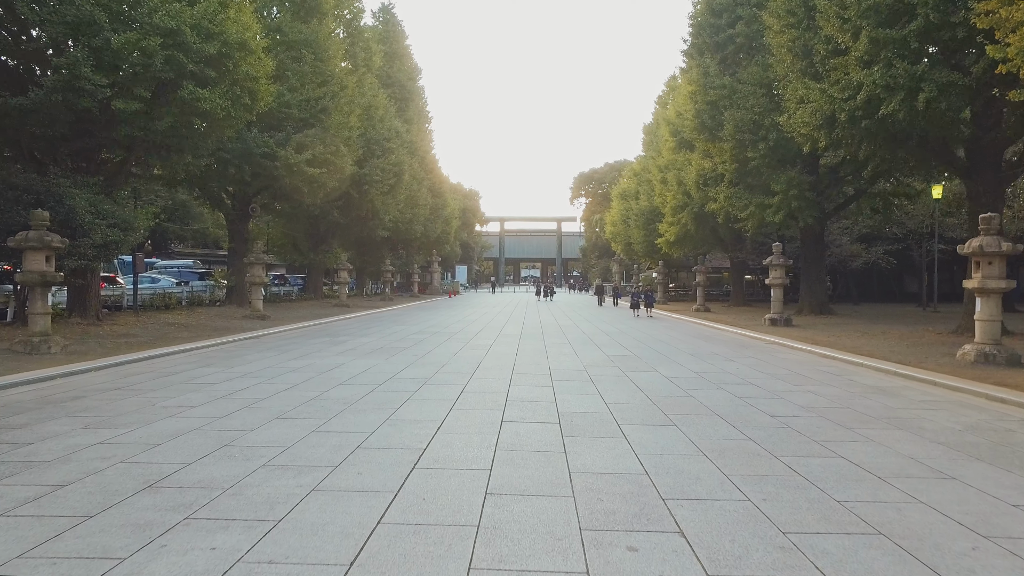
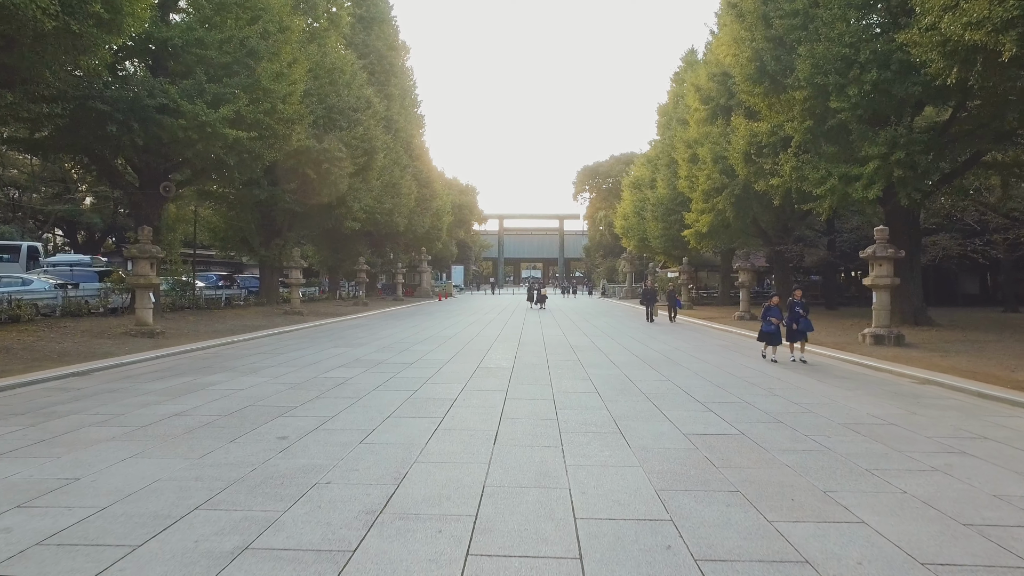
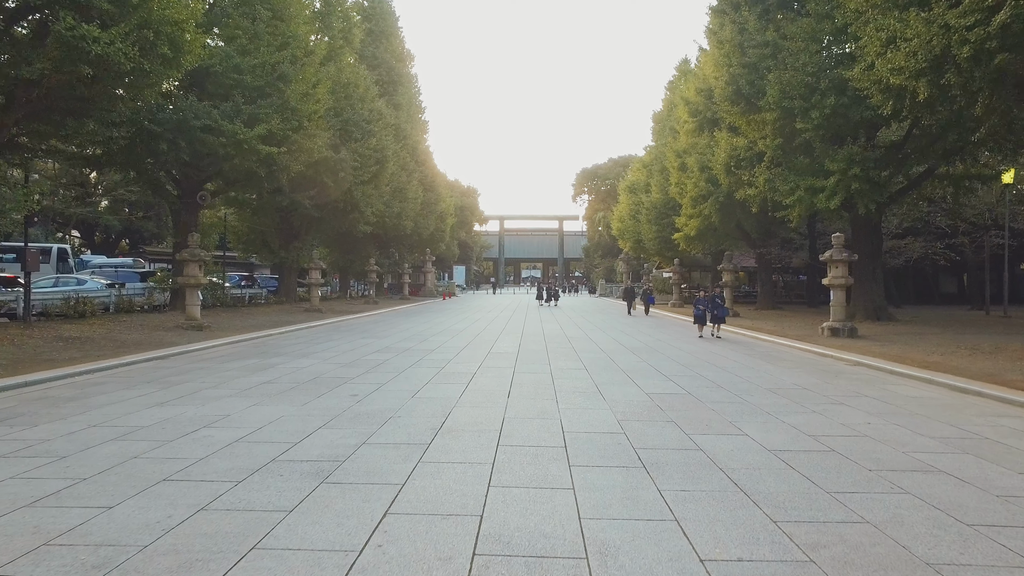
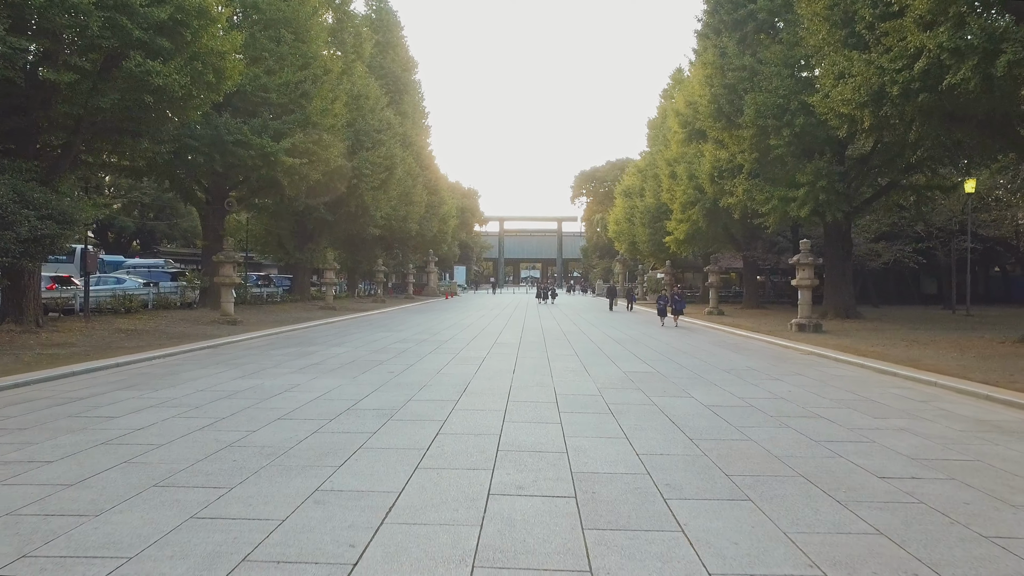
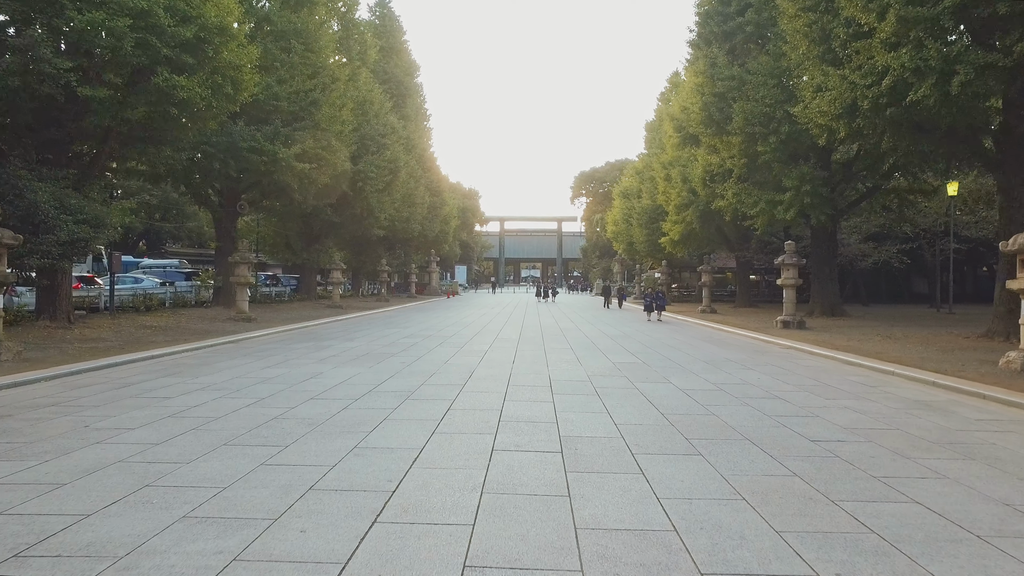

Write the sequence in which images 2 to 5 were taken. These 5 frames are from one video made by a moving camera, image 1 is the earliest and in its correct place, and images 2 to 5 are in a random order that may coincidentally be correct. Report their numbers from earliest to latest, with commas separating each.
5, 4, 3, 2
